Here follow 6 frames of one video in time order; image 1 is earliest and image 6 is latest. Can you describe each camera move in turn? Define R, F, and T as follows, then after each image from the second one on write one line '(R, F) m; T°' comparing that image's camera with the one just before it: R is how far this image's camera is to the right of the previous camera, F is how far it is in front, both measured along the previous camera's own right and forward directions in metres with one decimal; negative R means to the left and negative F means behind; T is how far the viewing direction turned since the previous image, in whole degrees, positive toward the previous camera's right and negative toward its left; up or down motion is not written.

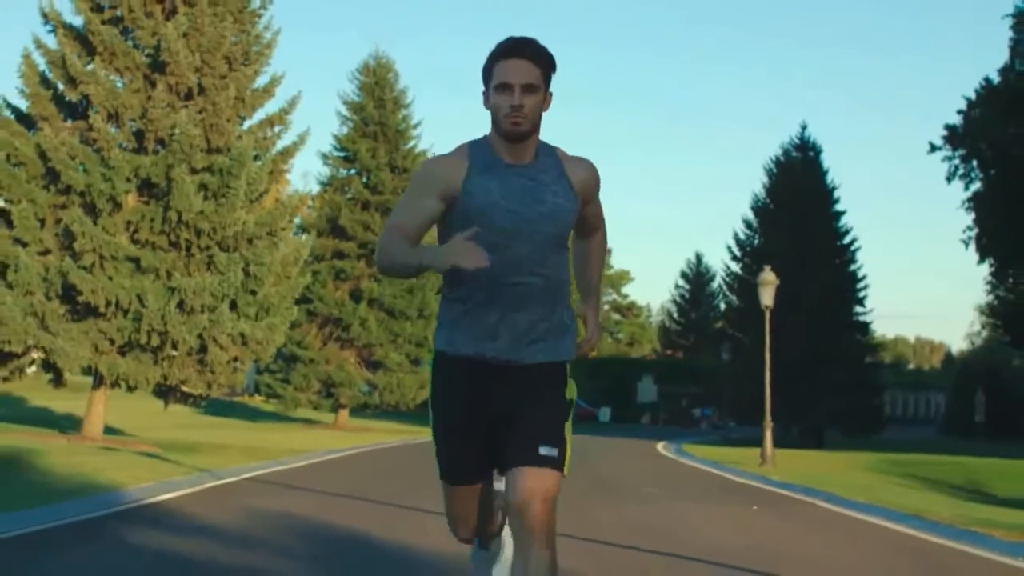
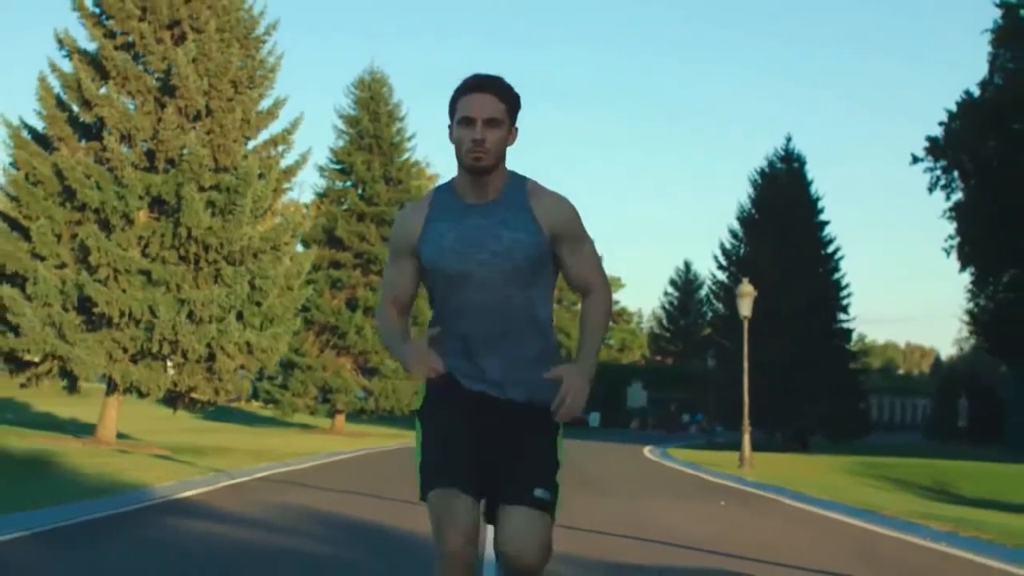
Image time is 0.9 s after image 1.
(0.0, -1.5) m; 0°
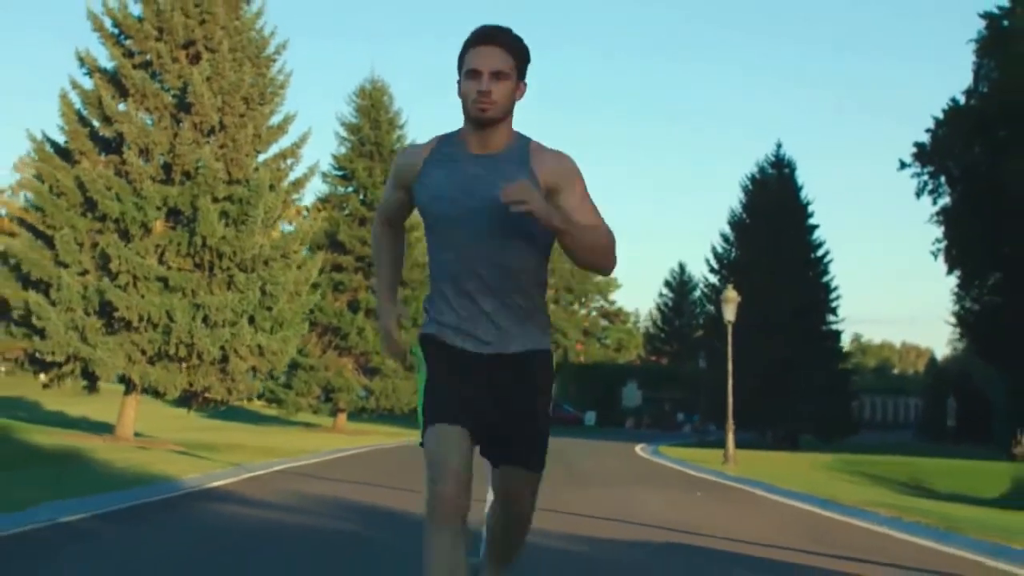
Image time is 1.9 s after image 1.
(0.0, -1.6) m; 0°
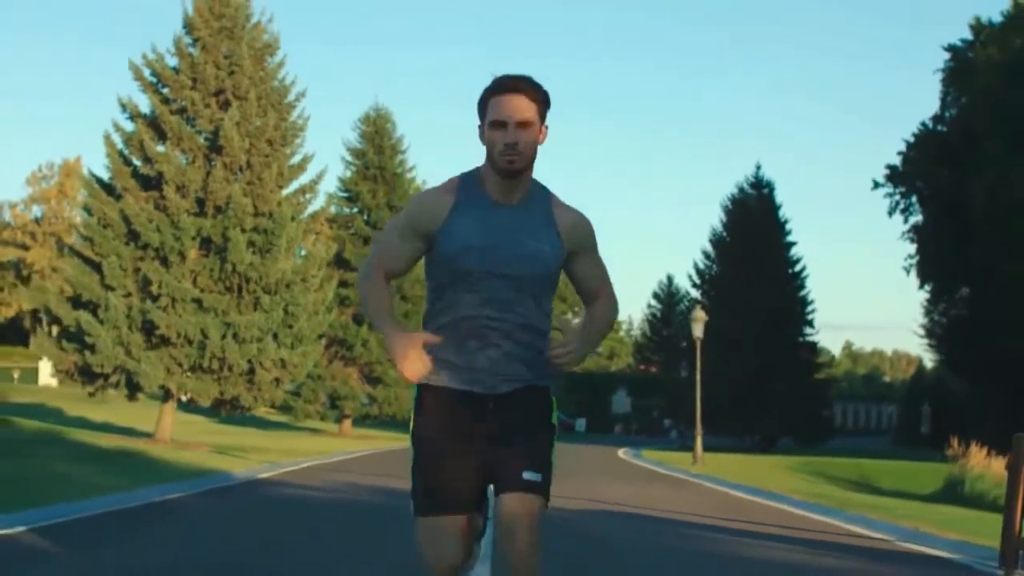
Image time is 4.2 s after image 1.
(0.0, -3.8) m; 0°
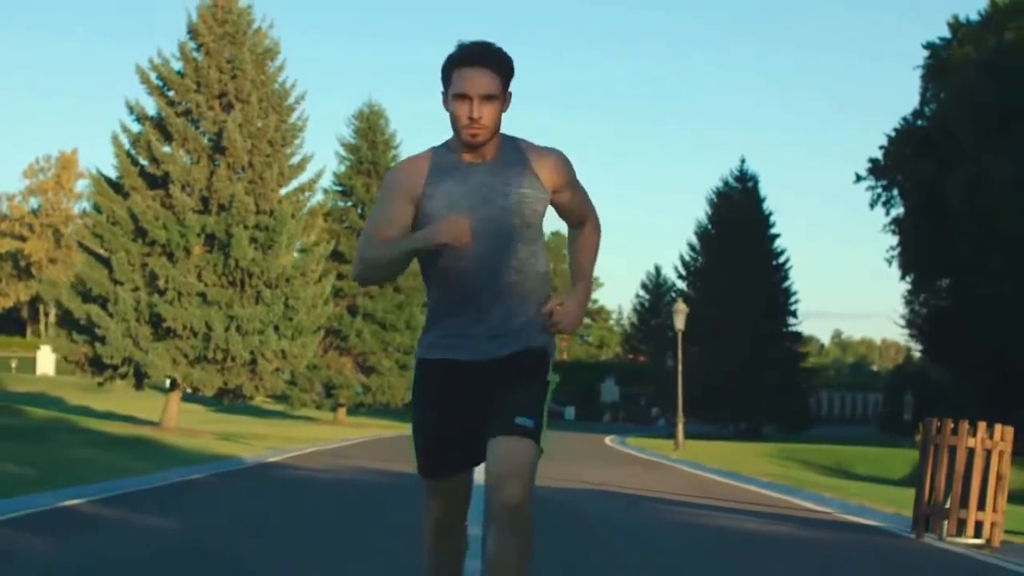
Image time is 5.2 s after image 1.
(0.0, -1.6) m; 0°
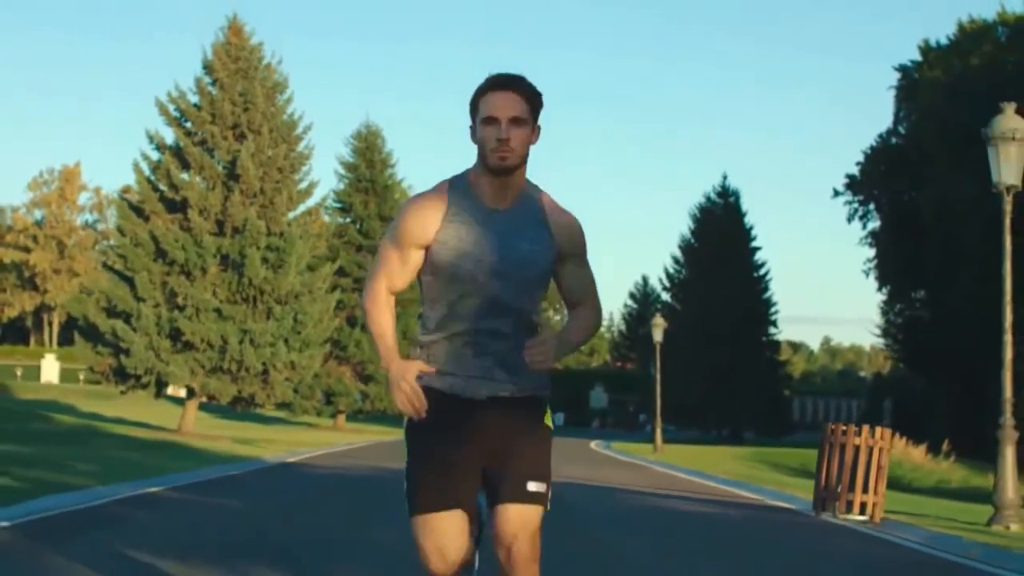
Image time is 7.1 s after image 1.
(0.0, -2.9) m; 0°
